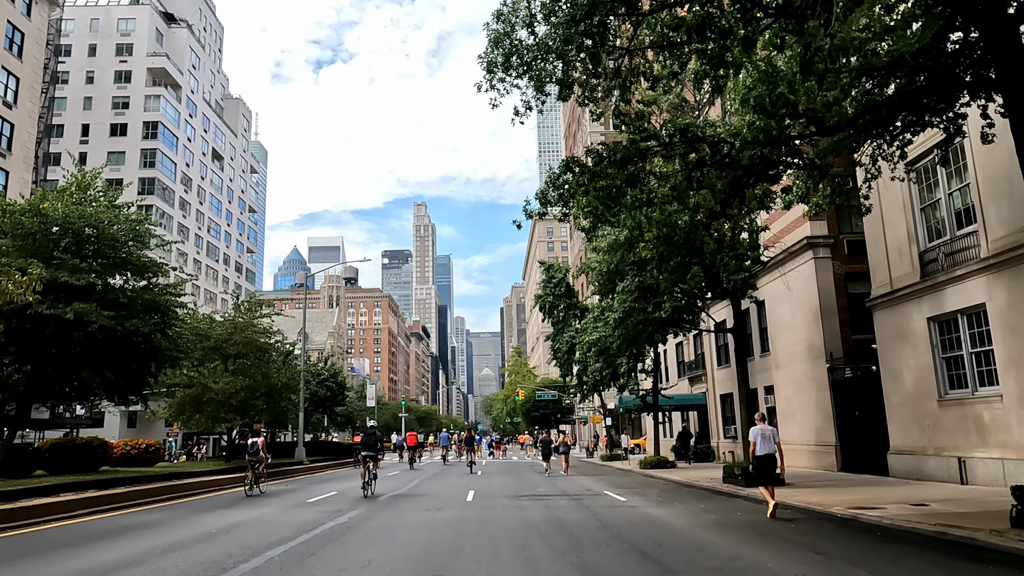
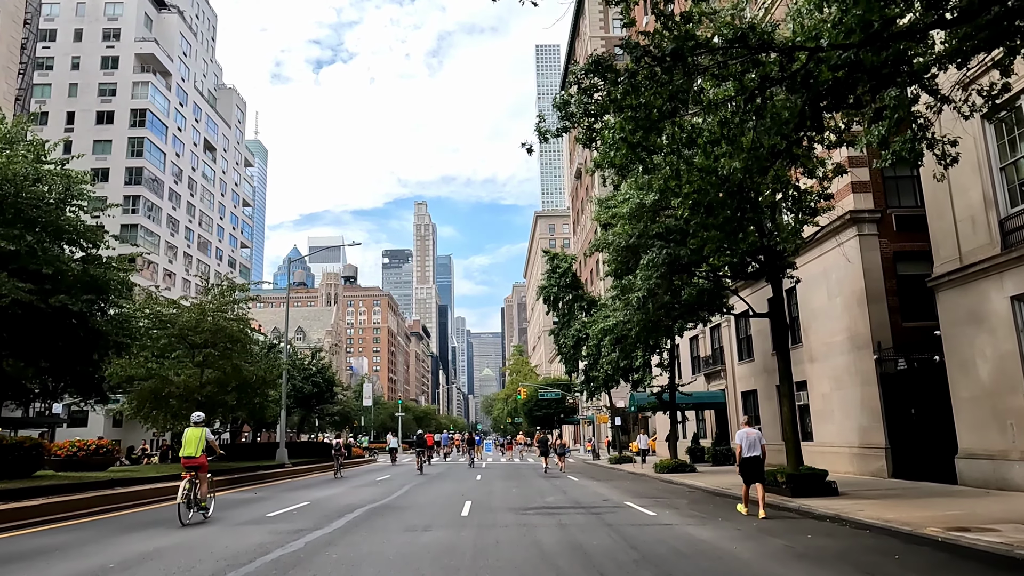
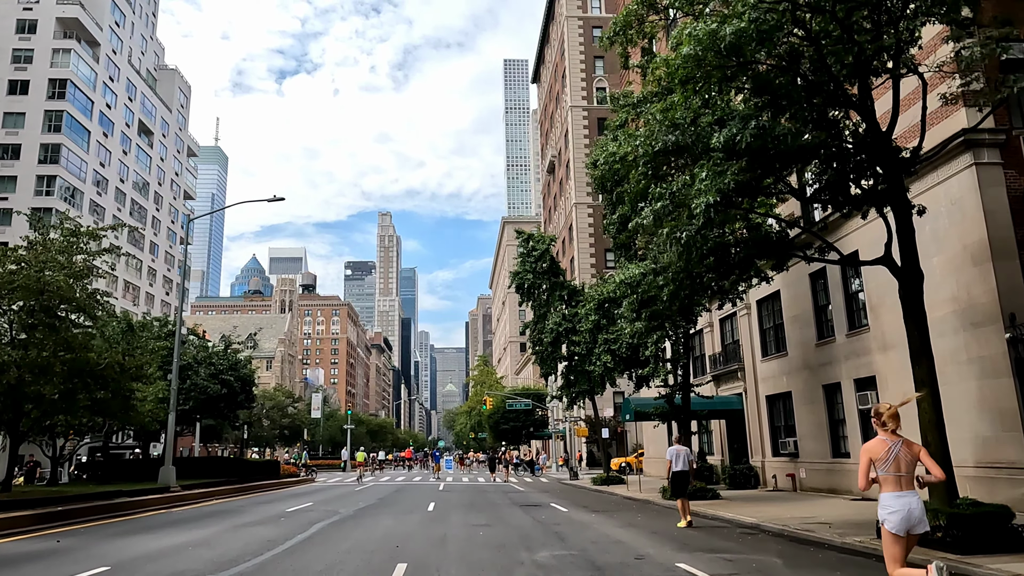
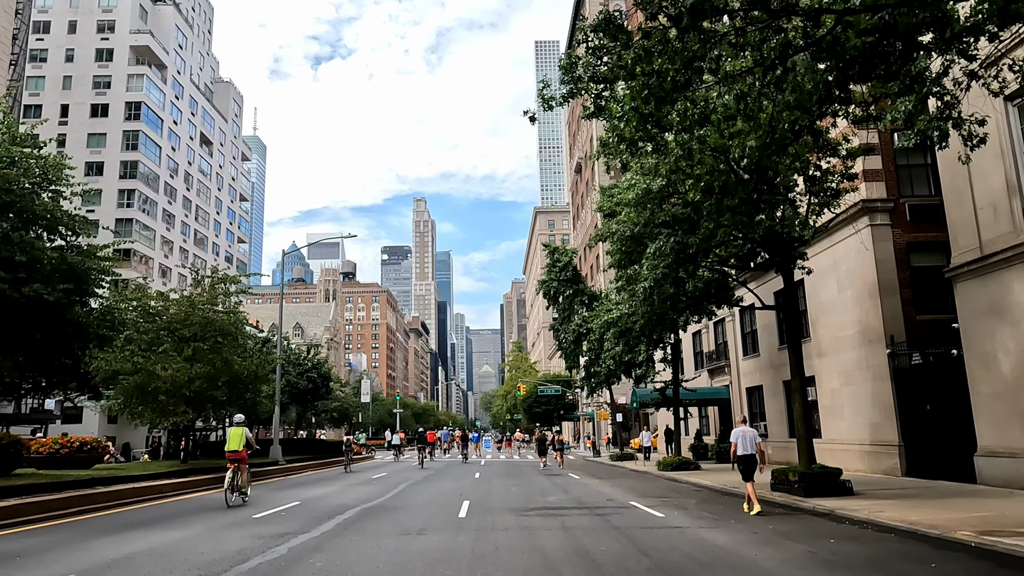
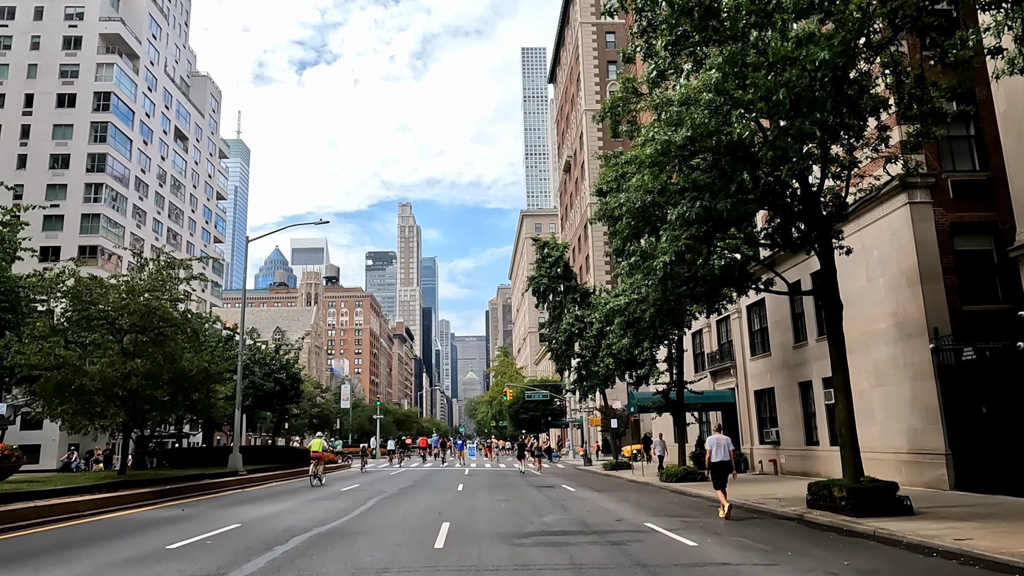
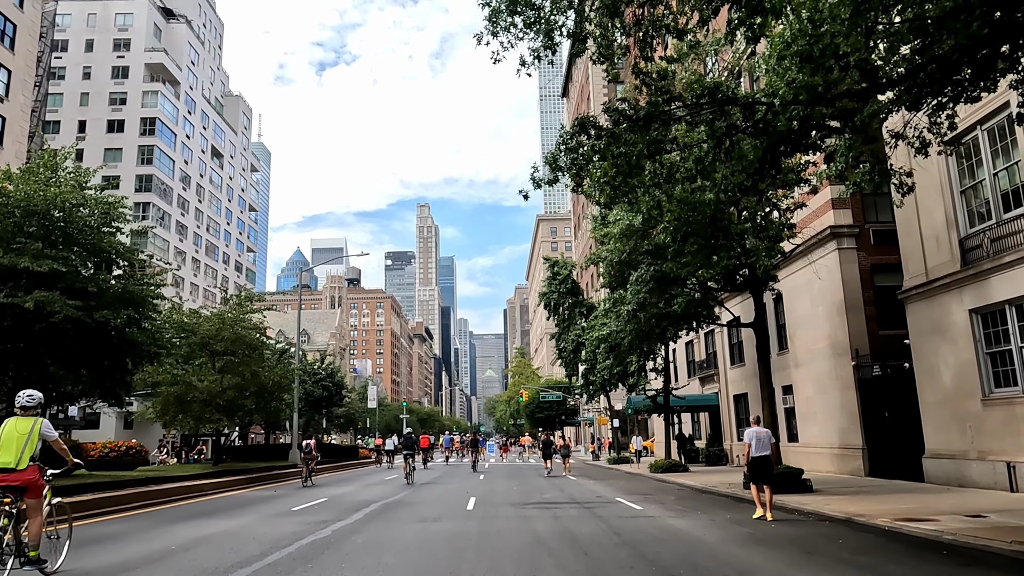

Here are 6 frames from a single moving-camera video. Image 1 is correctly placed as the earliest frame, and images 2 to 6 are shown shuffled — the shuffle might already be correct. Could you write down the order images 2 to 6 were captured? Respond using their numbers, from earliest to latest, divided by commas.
6, 2, 4, 5, 3
